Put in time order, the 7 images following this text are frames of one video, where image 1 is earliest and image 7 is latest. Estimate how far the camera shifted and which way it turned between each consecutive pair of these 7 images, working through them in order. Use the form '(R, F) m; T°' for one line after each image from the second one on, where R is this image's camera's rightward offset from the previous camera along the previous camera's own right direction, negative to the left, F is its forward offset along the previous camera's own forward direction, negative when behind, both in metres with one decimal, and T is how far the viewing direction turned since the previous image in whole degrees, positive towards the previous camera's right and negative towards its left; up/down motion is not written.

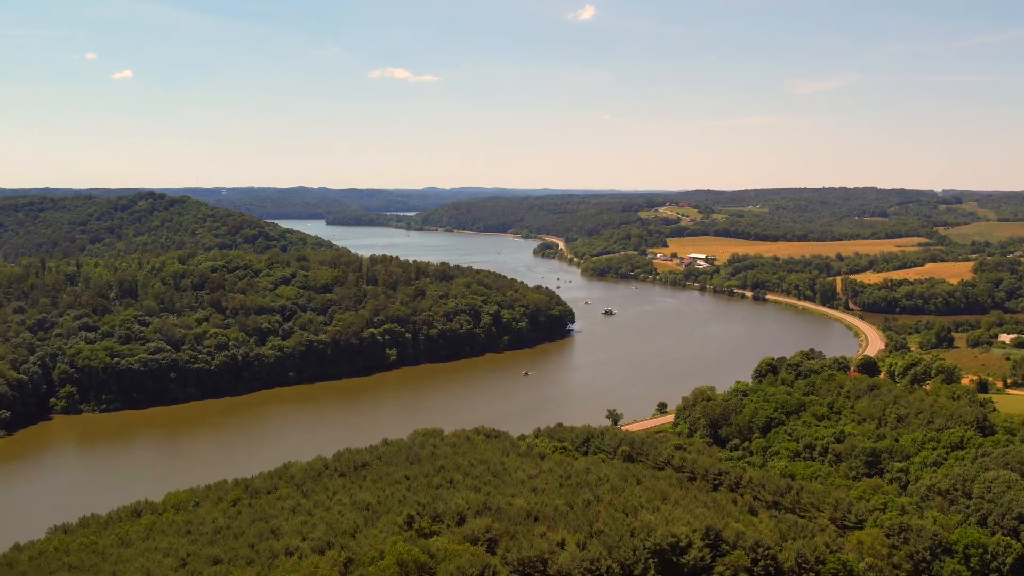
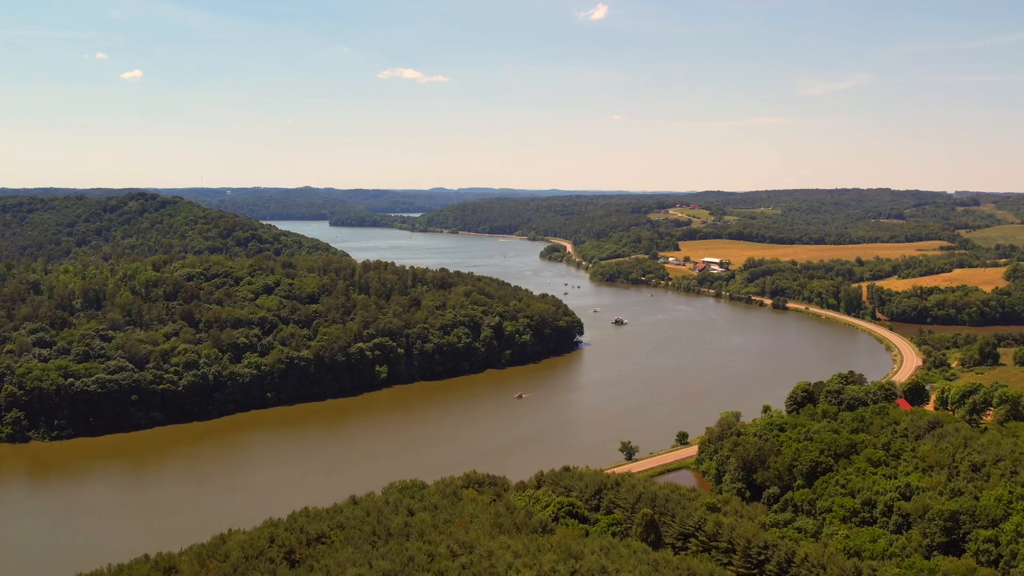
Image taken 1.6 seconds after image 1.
(+0.3, +4.5) m; -1°
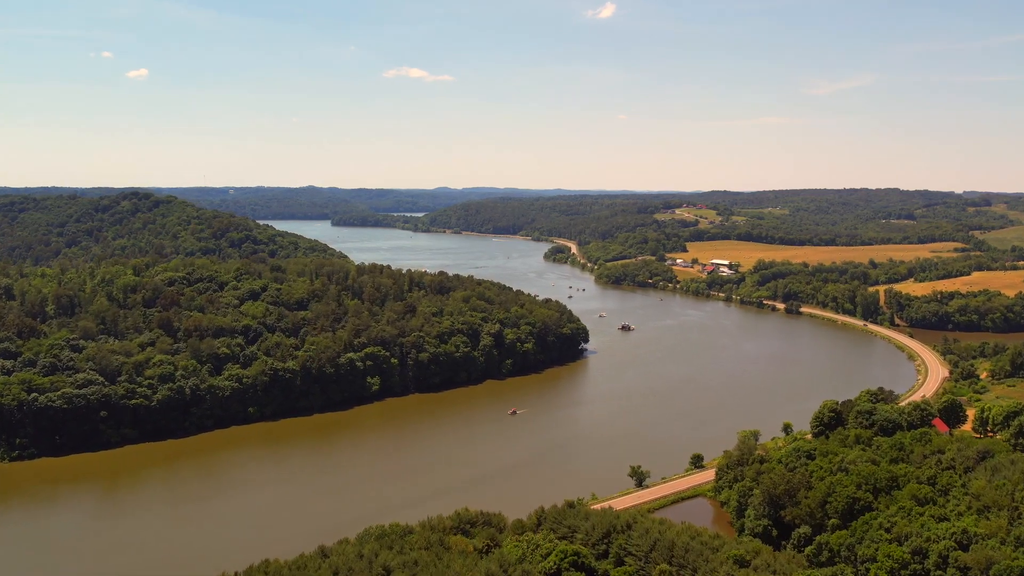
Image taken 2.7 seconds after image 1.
(+0.2, +2.9) m; 0°
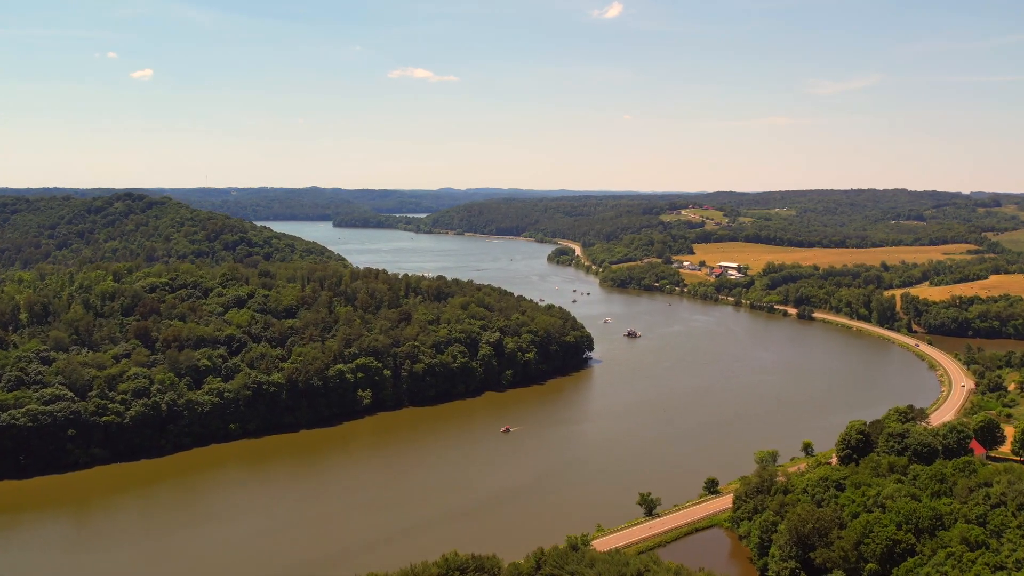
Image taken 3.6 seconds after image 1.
(+0.2, +2.5) m; 0°
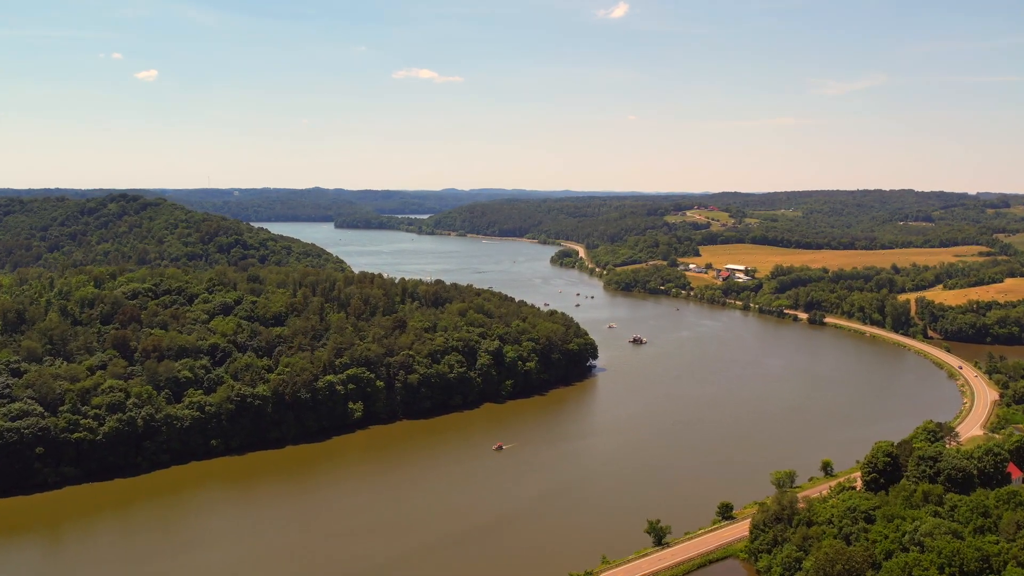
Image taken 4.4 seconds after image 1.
(+0.2, +2.1) m; 0°
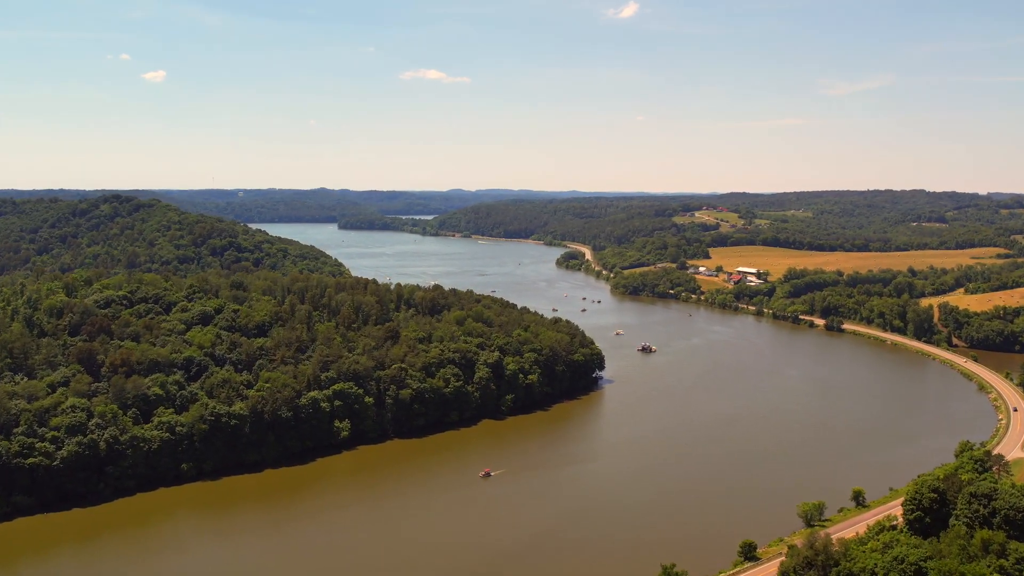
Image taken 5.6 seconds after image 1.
(+0.3, +2.9) m; -1°
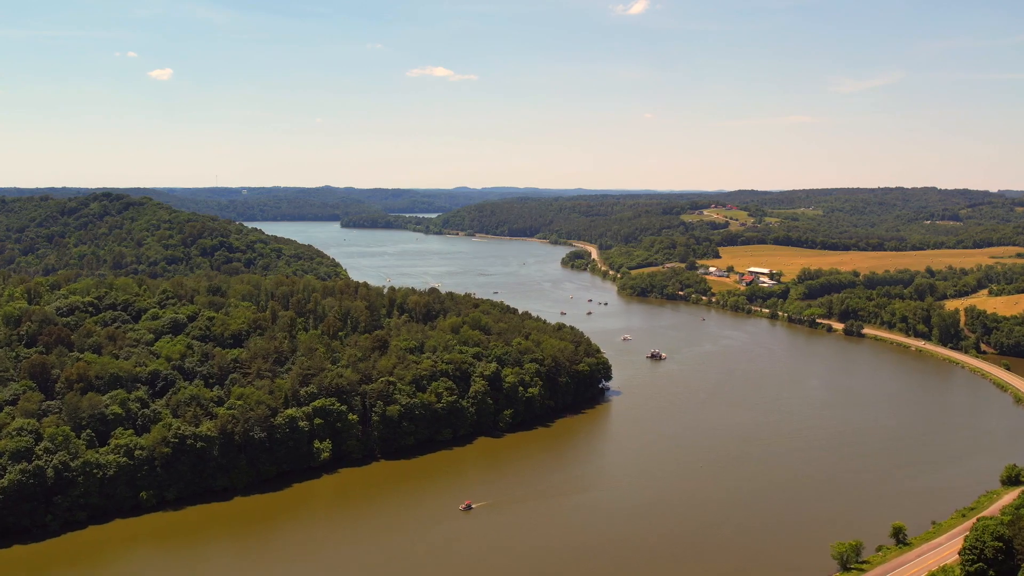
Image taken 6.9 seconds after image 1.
(+0.4, +3.2) m; 0°
